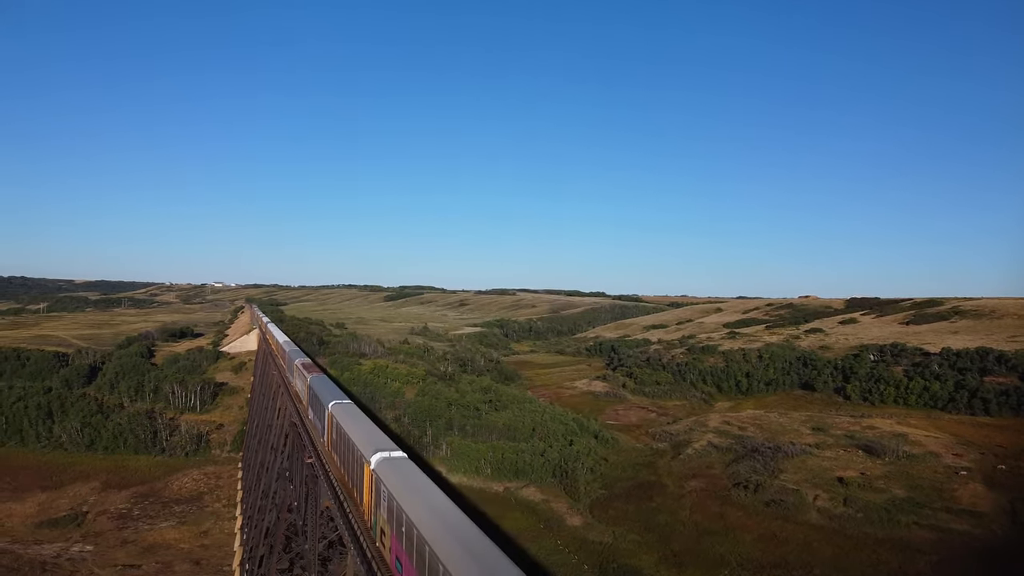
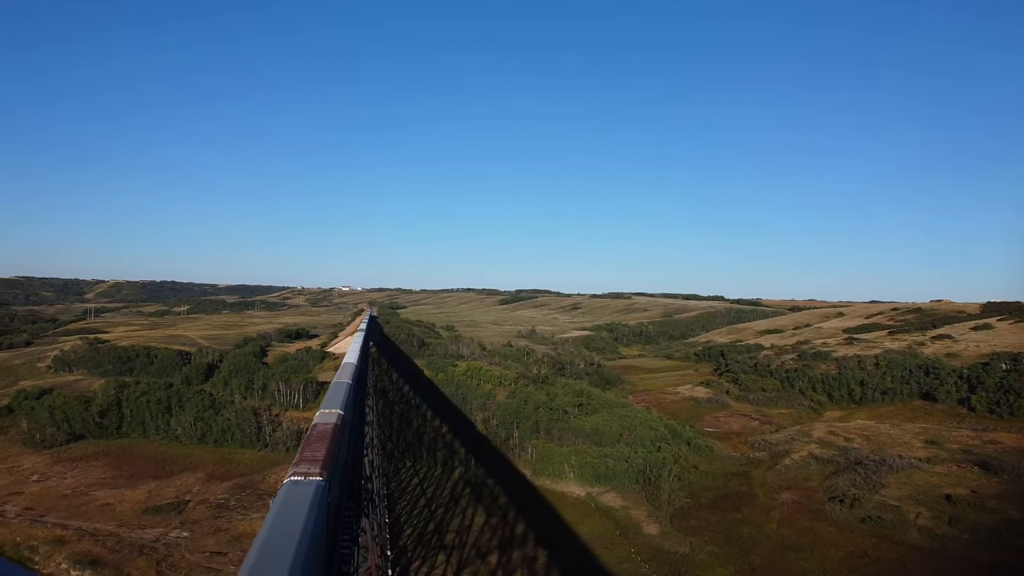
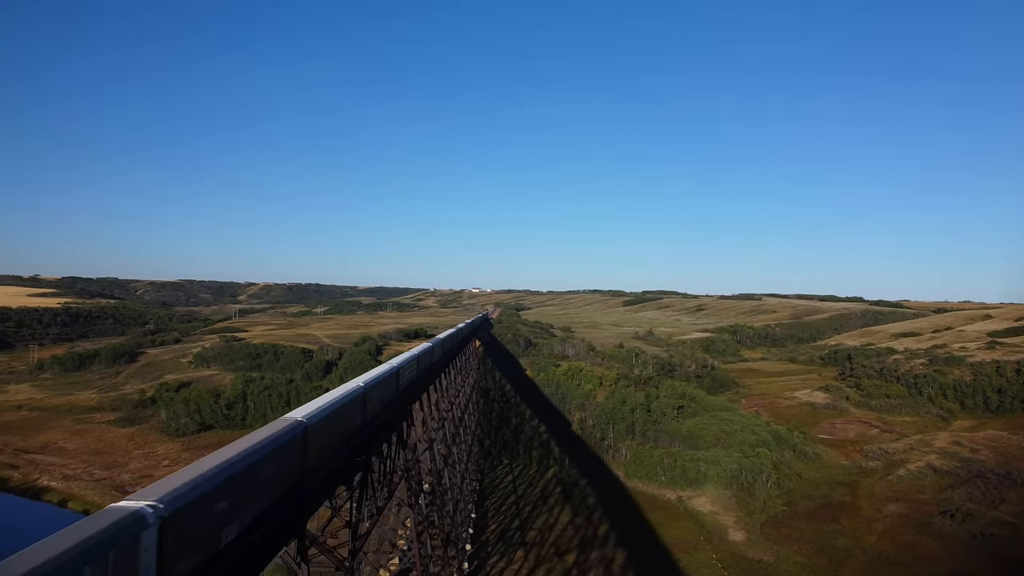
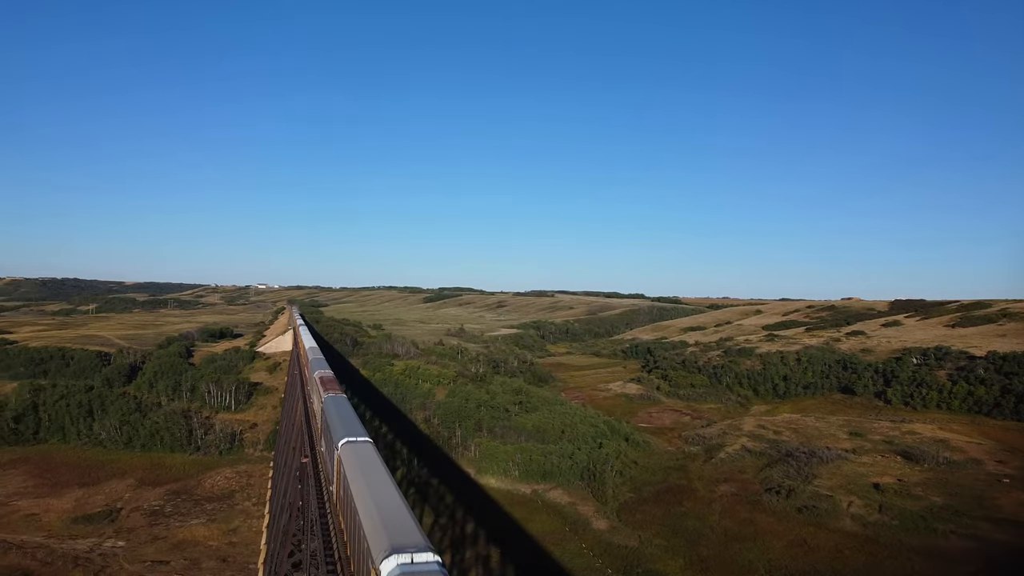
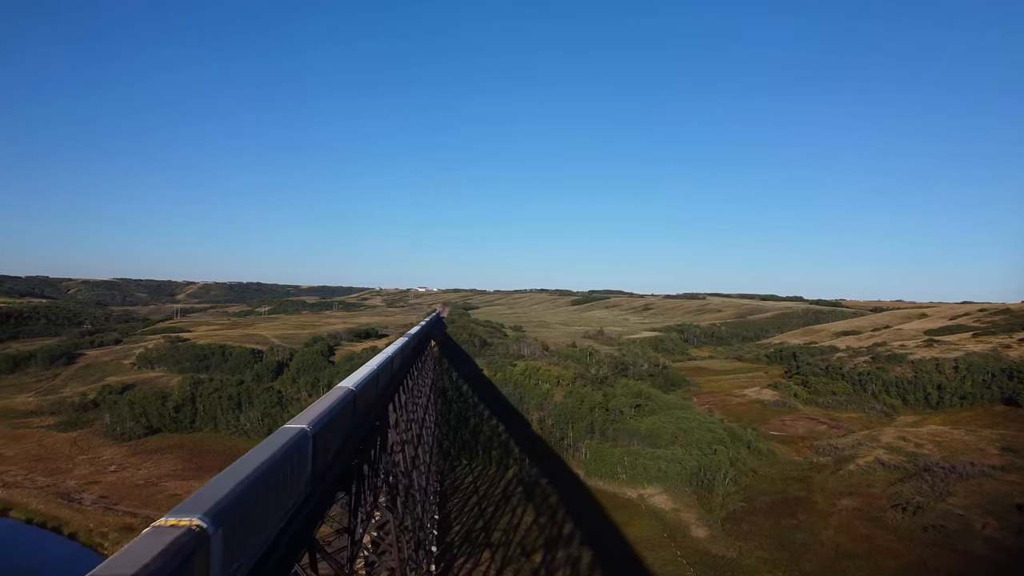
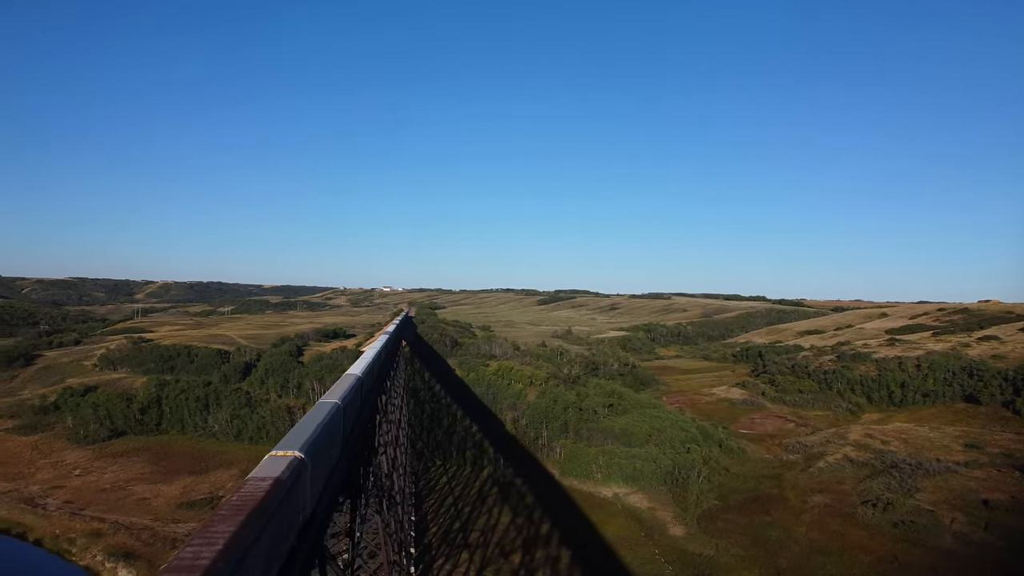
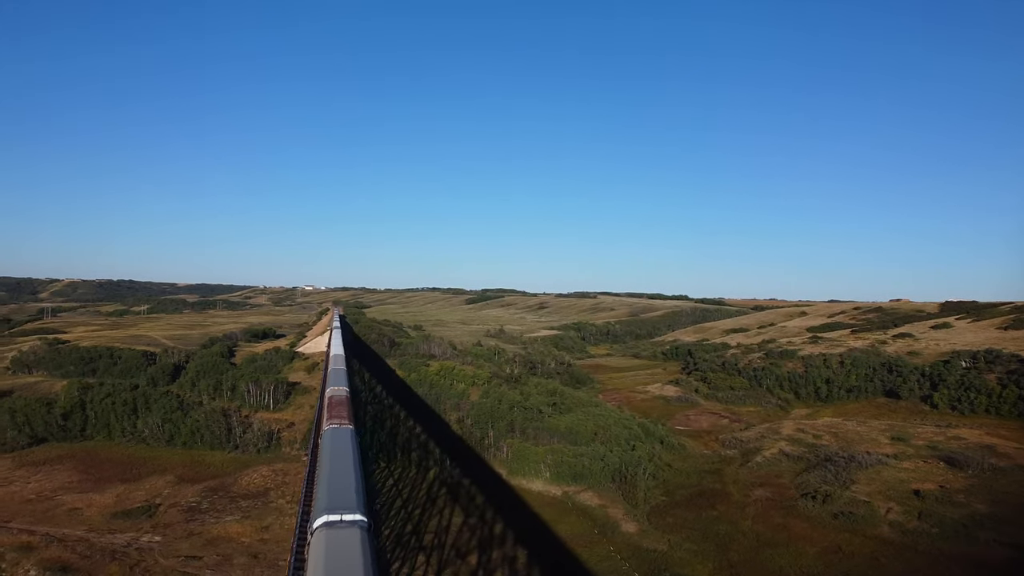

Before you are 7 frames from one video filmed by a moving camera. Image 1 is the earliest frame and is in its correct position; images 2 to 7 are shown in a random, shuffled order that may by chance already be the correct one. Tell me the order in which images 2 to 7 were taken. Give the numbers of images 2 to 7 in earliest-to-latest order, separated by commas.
4, 7, 2, 6, 5, 3
